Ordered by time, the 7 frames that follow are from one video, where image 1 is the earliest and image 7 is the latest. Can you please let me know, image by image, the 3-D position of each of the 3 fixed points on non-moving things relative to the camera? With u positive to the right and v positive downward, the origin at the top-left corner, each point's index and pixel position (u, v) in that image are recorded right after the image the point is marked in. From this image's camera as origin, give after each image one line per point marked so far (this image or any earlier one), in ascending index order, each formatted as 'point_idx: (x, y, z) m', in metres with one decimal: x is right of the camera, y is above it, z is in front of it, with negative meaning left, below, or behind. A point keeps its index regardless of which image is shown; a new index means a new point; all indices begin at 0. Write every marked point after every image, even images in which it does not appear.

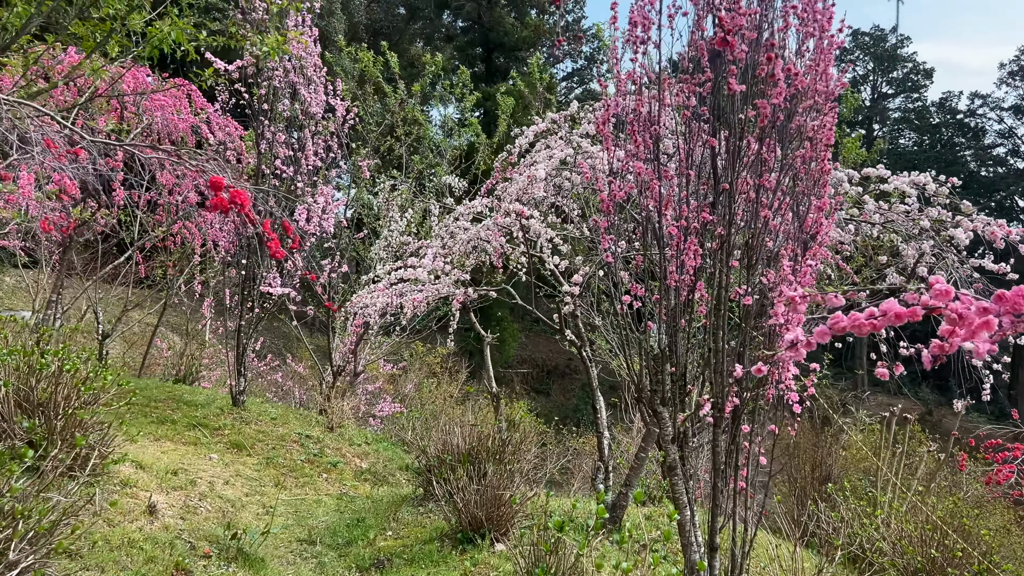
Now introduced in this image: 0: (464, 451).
0: (-0.3, -1.2, +5.5) m
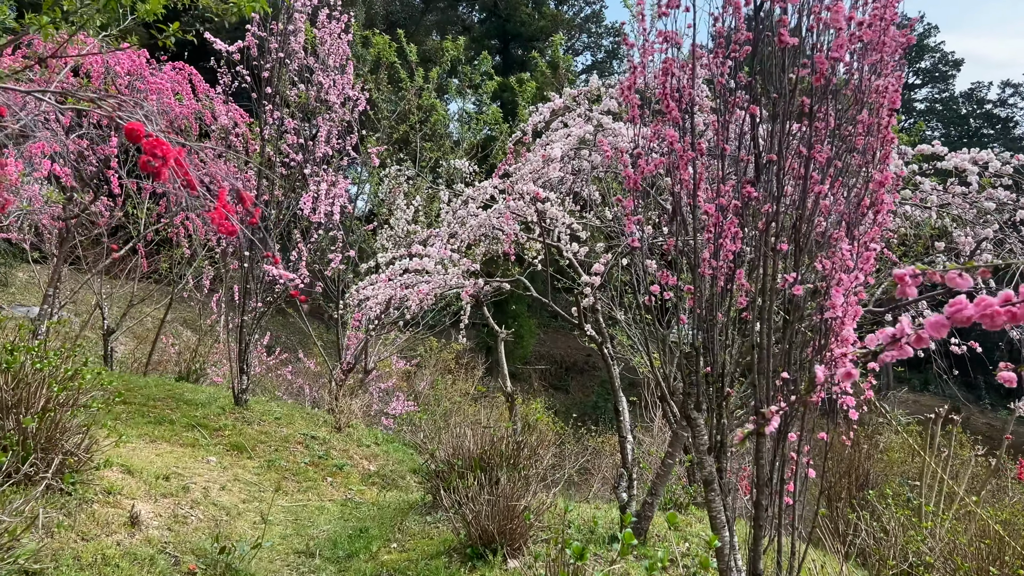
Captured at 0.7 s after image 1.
0: (-0.2, -1.1, +5.1) m
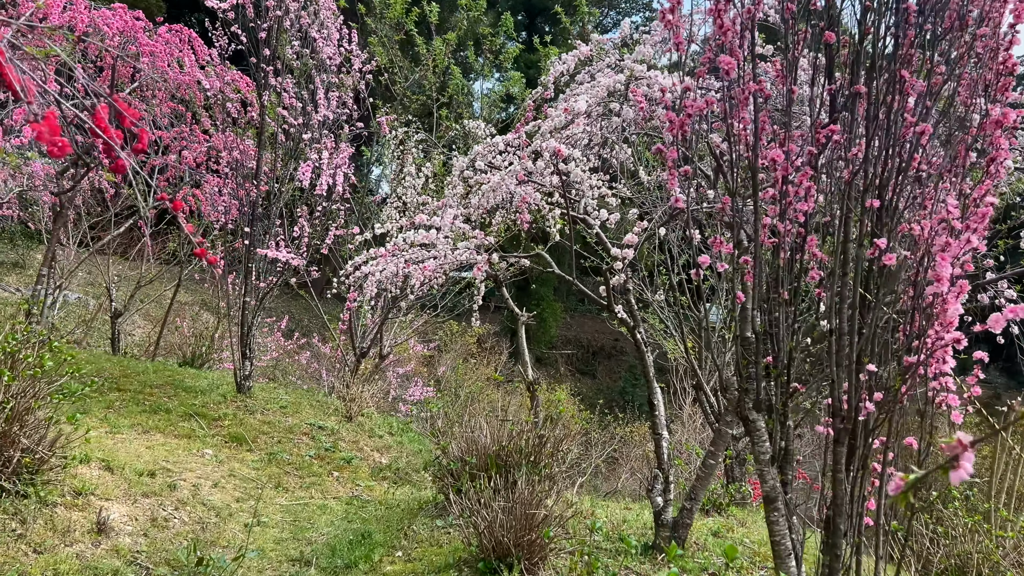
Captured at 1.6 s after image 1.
0: (-0.1, -1.0, +4.5) m
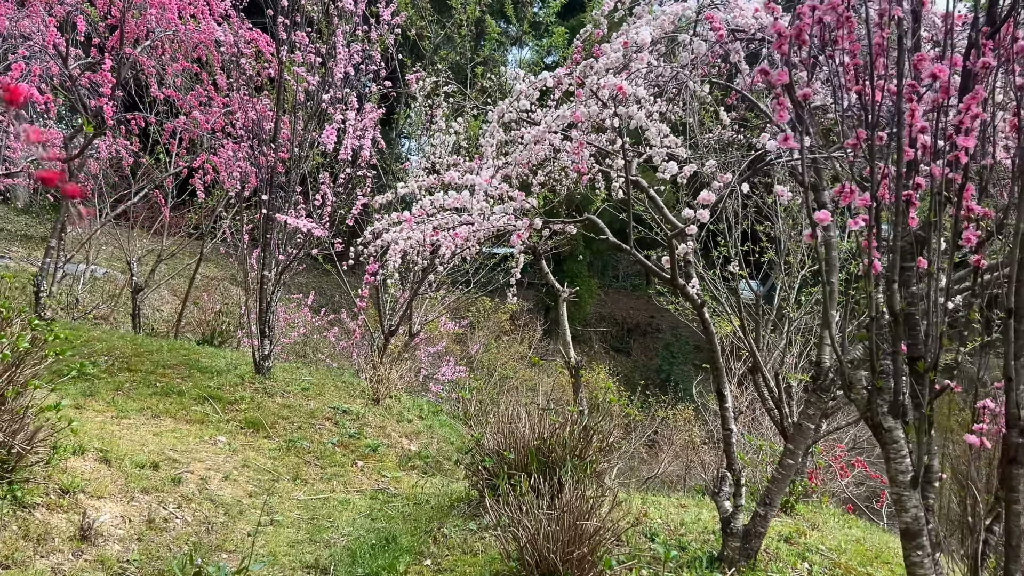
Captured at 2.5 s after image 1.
0: (+0.1, -0.8, +4.0) m
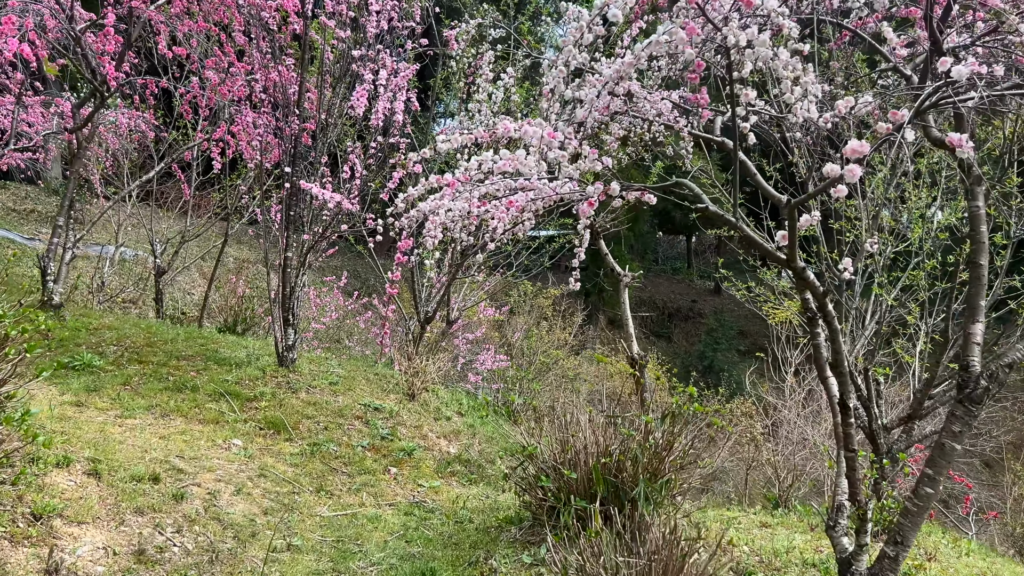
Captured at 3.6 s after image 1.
0: (+0.4, -0.7, +3.3) m
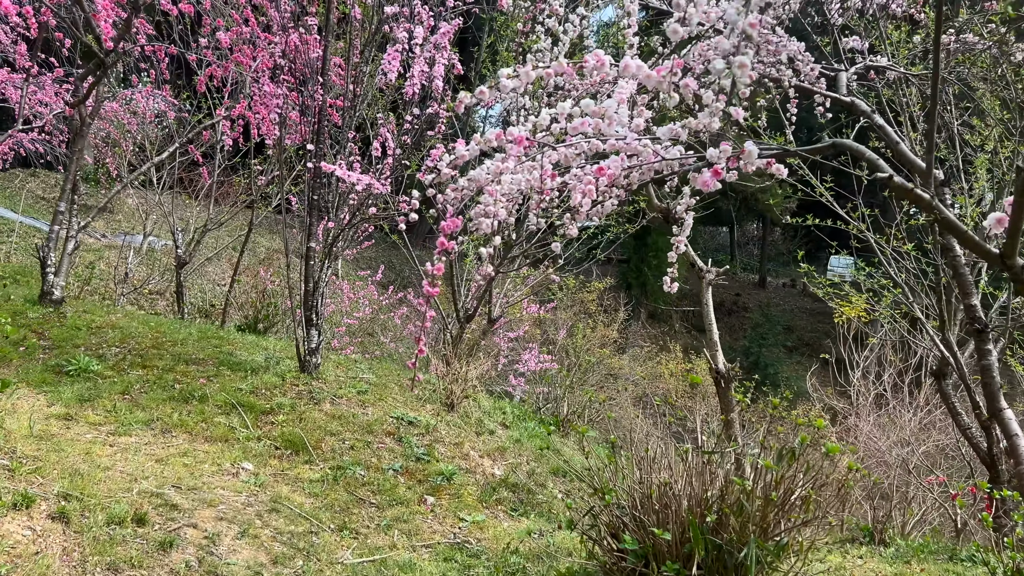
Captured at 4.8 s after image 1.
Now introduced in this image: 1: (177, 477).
0: (+0.6, -0.7, +2.6) m
1: (-1.5, -0.8, +3.4) m
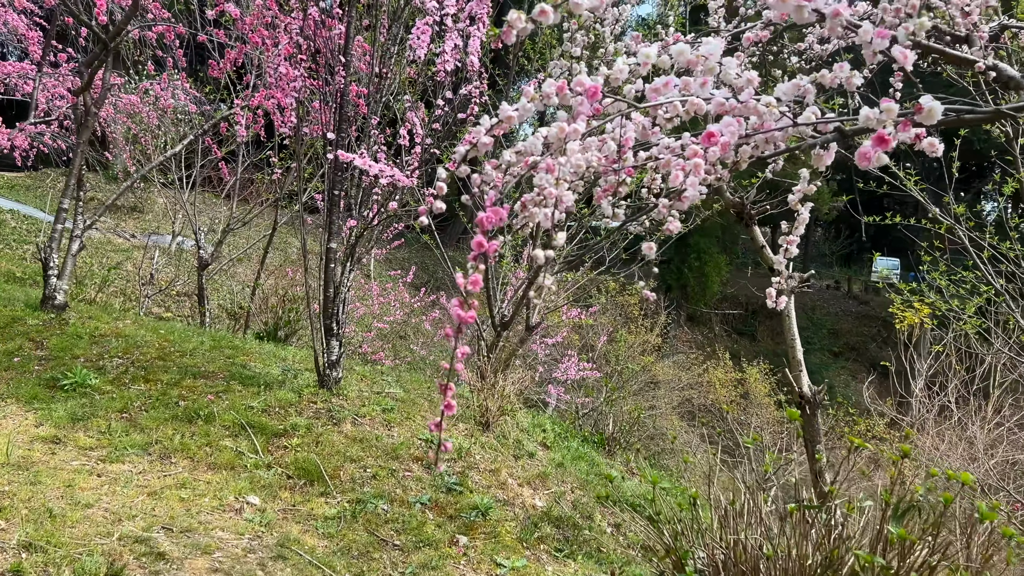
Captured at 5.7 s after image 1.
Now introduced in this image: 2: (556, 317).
0: (+0.8, -0.8, +2.0) m
1: (-1.3, -0.9, +2.9) m
2: (+0.5, -0.3, +7.8) m
